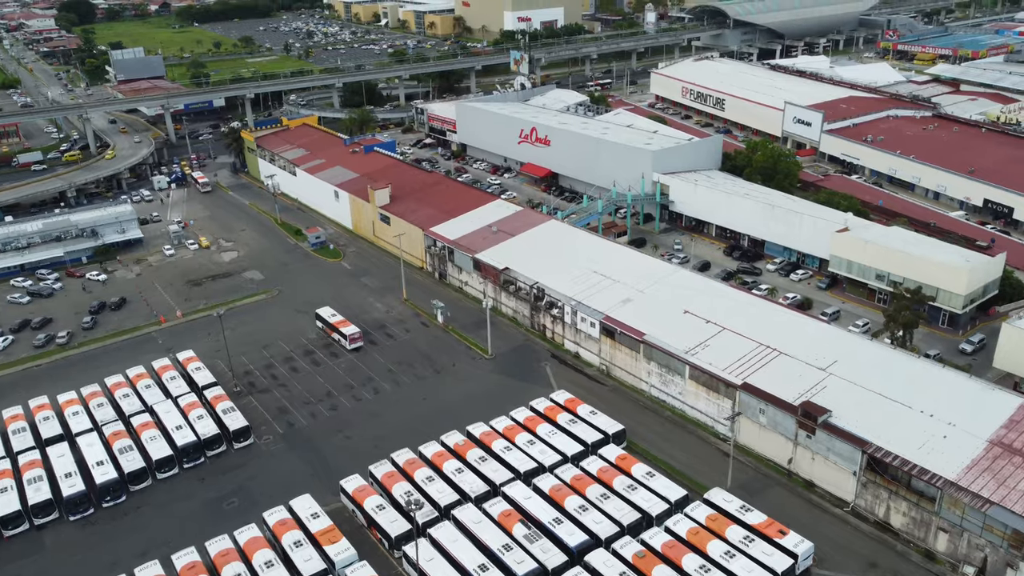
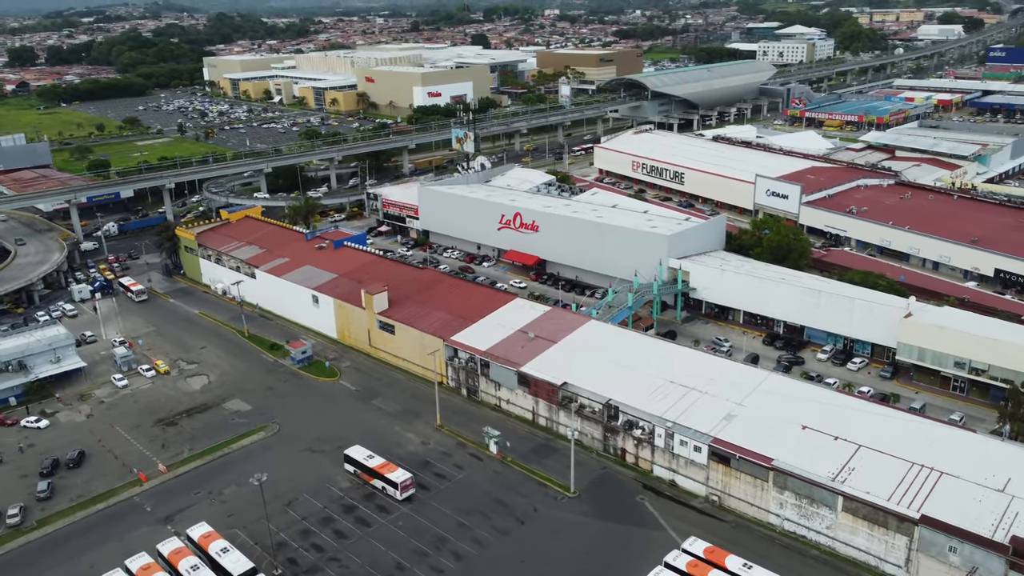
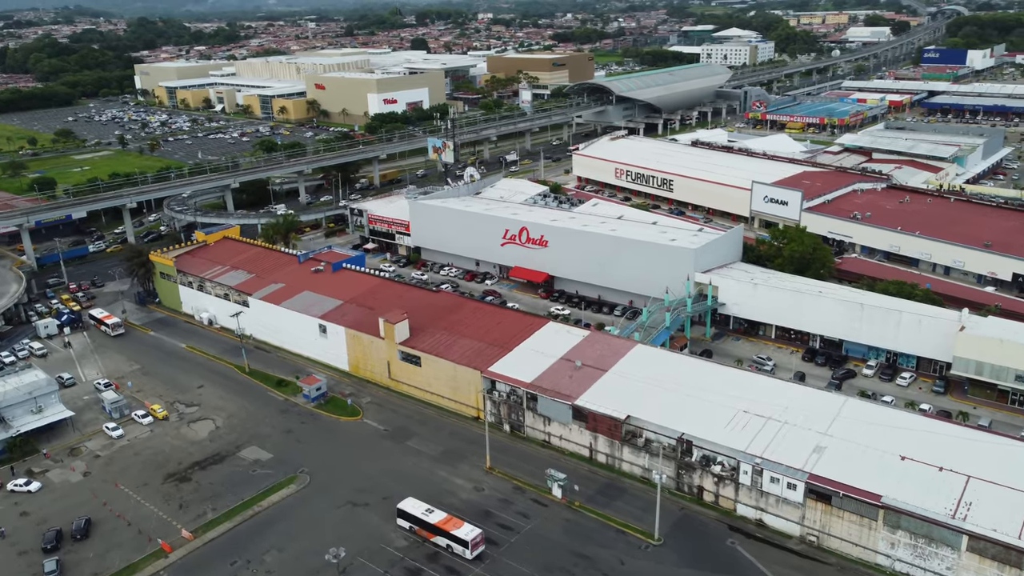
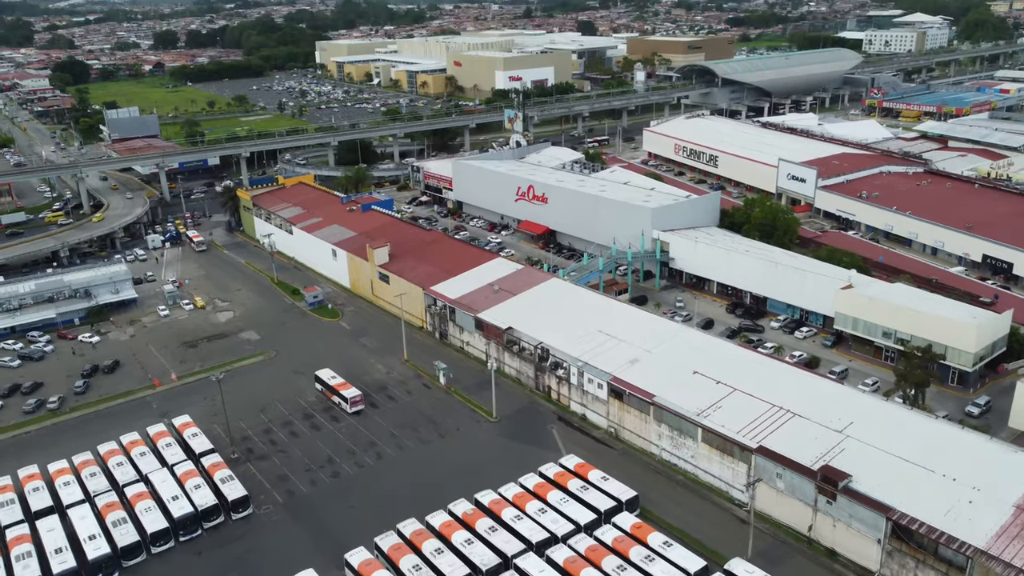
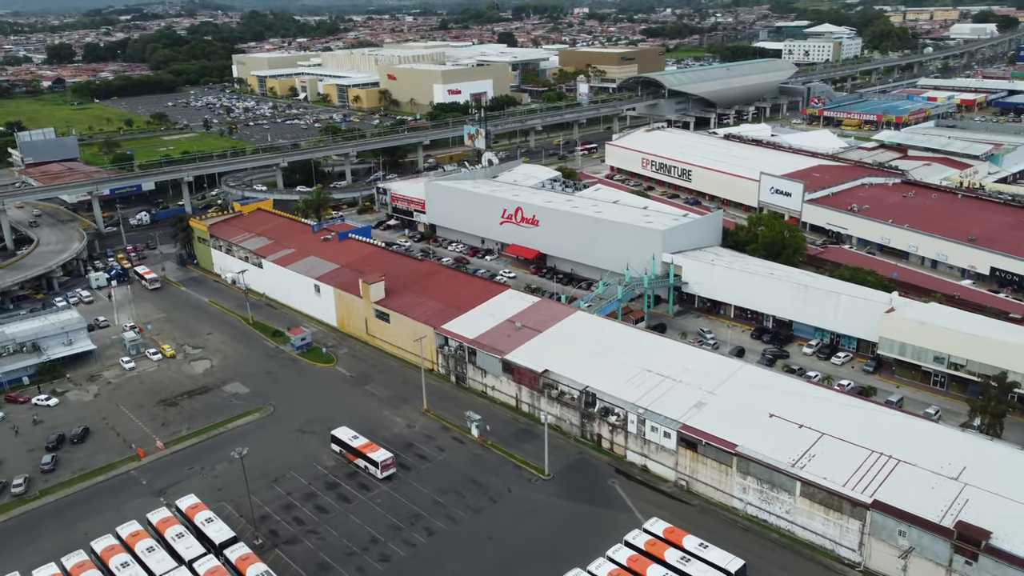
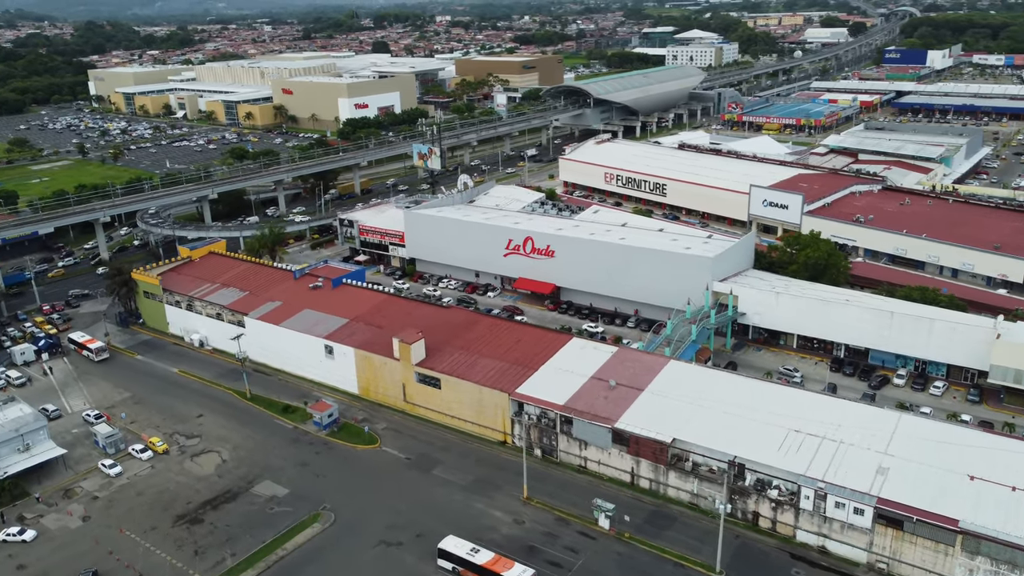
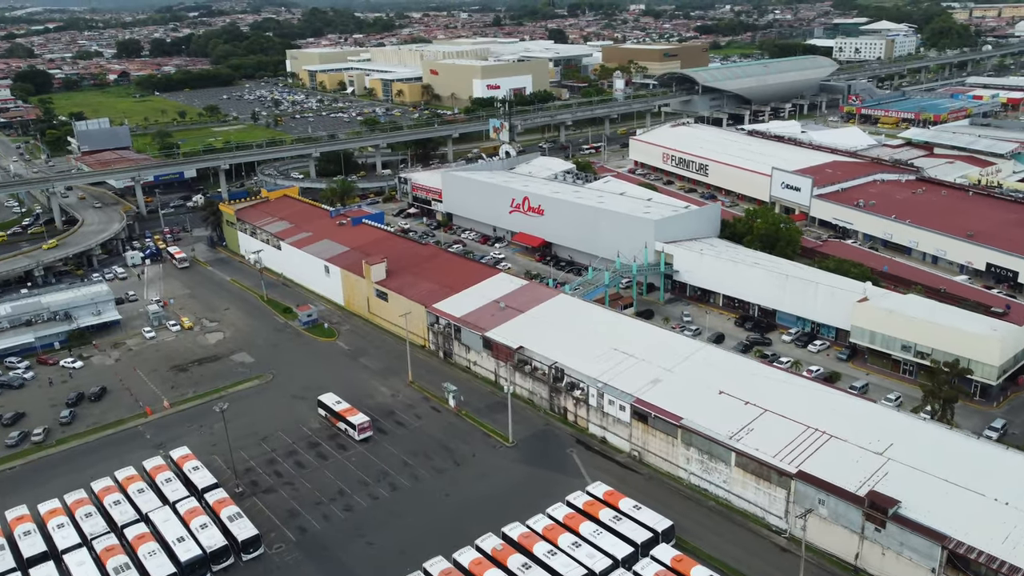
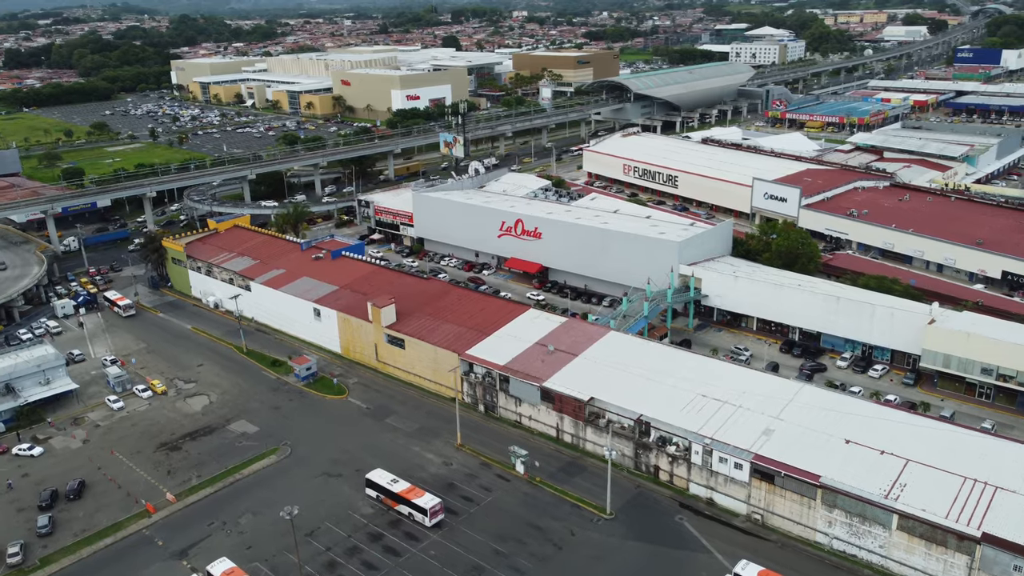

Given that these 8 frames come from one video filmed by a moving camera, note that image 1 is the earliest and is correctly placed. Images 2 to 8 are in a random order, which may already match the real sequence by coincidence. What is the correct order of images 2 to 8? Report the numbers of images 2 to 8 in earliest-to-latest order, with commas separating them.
4, 7, 5, 2, 8, 3, 6
